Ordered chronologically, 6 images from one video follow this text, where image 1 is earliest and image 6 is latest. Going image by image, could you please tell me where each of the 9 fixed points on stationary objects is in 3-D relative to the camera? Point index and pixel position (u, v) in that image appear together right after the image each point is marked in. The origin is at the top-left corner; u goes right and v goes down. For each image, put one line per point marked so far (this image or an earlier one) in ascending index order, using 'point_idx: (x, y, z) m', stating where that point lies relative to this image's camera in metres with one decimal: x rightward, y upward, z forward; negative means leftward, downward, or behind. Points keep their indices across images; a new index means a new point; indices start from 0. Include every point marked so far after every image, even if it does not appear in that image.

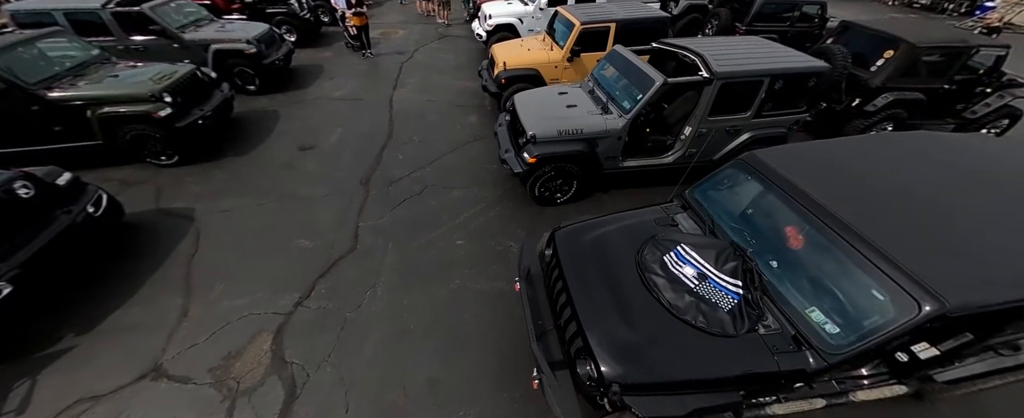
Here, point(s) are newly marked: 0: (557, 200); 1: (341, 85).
0: (+0.7, +0.2, +5.1) m
1: (-4.6, +3.3, +8.4) m
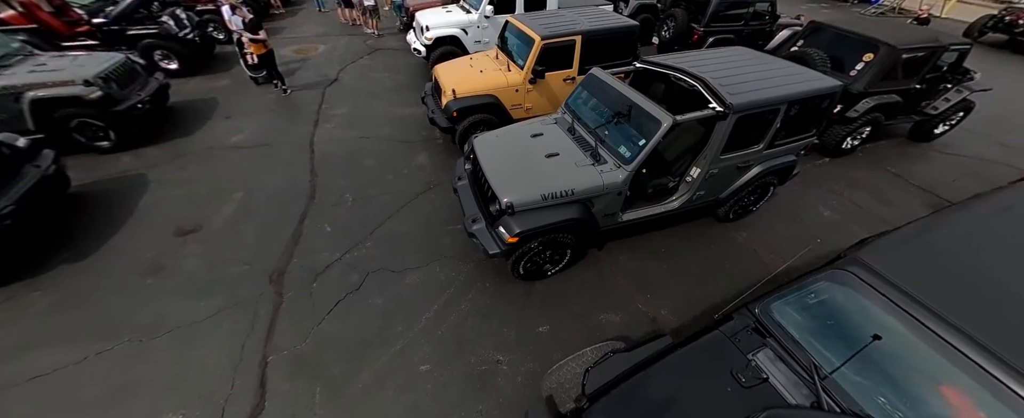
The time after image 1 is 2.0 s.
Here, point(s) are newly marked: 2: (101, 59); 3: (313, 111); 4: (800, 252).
0: (+0.4, -0.8, +4.0) m
1: (-5.6, +1.7, +6.5) m
2: (-7.5, +2.7, +5.8) m
3: (-4.5, +2.2, +7.1) m
4: (+4.2, -0.6, +4.6) m
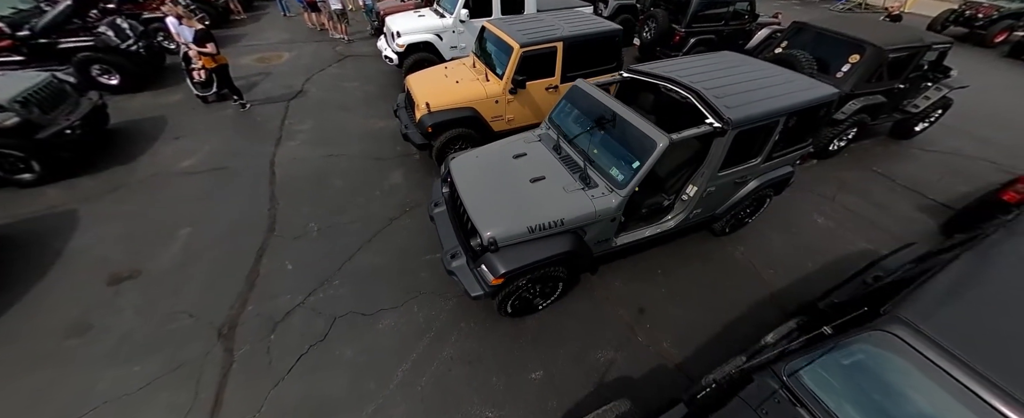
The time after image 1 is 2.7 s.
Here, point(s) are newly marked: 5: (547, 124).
0: (+0.3, -1.1, +3.6) m
1: (-5.9, +1.1, +5.9) m
2: (-7.8, +2.1, +5.1) m
3: (-4.9, +1.7, +6.6) m
4: (+4.0, -0.8, +4.5) m
5: (+0.5, +1.1, +4.1) m
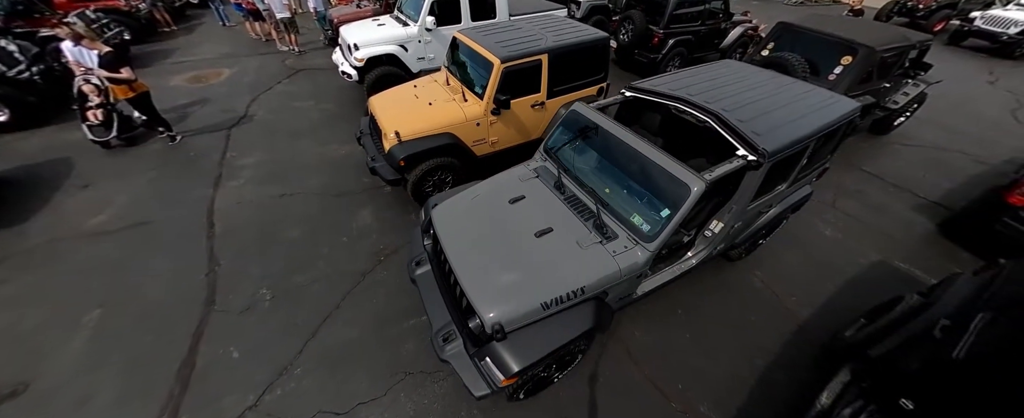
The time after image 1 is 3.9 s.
0: (+0.4, -1.6, +3.0) m
1: (-6.1, +0.1, +4.8) m
2: (-8.1, +1.0, +3.8) m
3: (-5.2, +0.8, +5.5) m
4: (+4.0, -1.0, +4.1) m
5: (+0.3, +0.6, +3.5) m
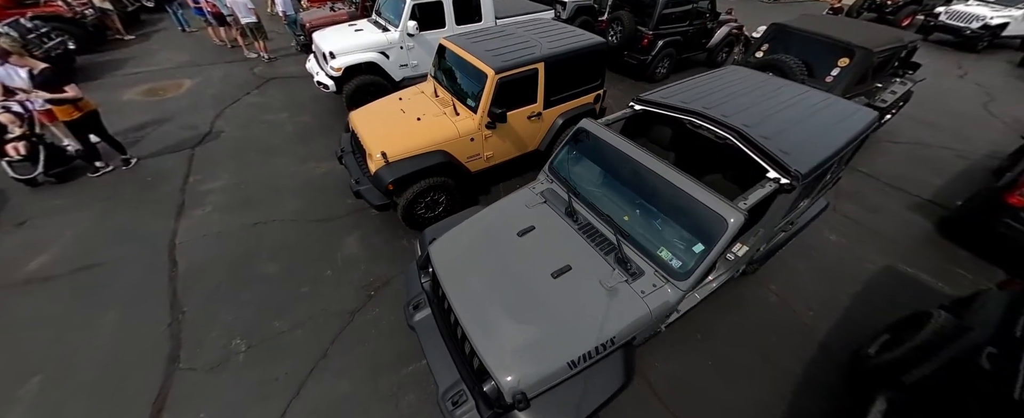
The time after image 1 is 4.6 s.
0: (+0.5, -1.9, +2.7) m
1: (-6.1, -0.4, +4.2) m
2: (-8.0, +0.4, +3.1) m
3: (-5.3, +0.3, +5.0) m
4: (+4.1, -1.2, +4.0) m
5: (+0.4, +0.3, +3.2) m
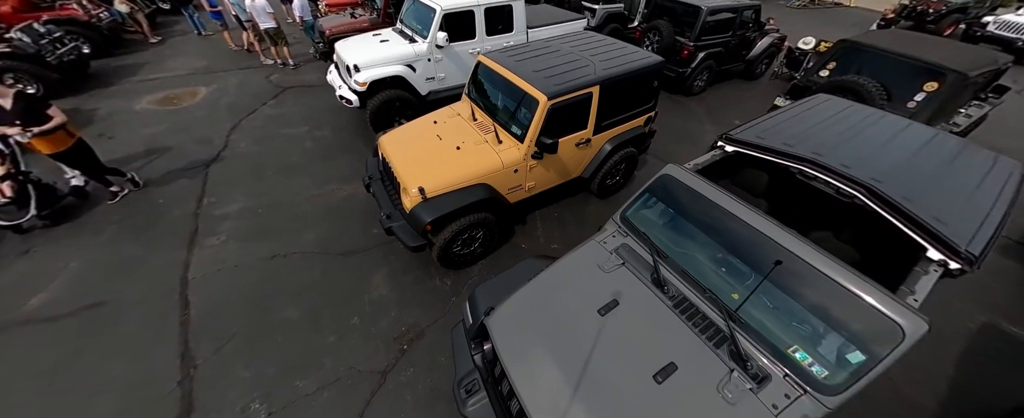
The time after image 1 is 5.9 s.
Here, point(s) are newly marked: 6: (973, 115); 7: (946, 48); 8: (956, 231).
0: (+1.0, -2.4, +2.2) m
1: (-5.6, -0.8, +3.8) m
2: (-7.5, 0.0, +2.8) m
3: (-4.7, -0.1, +4.6) m
4: (+4.6, -1.7, +3.5) m
5: (+0.9, -0.2, +2.7) m
6: (+8.4, +1.7, +5.7) m
7: (+6.7, +2.5, +4.9) m
8: (+2.8, -0.1, +2.0) m
